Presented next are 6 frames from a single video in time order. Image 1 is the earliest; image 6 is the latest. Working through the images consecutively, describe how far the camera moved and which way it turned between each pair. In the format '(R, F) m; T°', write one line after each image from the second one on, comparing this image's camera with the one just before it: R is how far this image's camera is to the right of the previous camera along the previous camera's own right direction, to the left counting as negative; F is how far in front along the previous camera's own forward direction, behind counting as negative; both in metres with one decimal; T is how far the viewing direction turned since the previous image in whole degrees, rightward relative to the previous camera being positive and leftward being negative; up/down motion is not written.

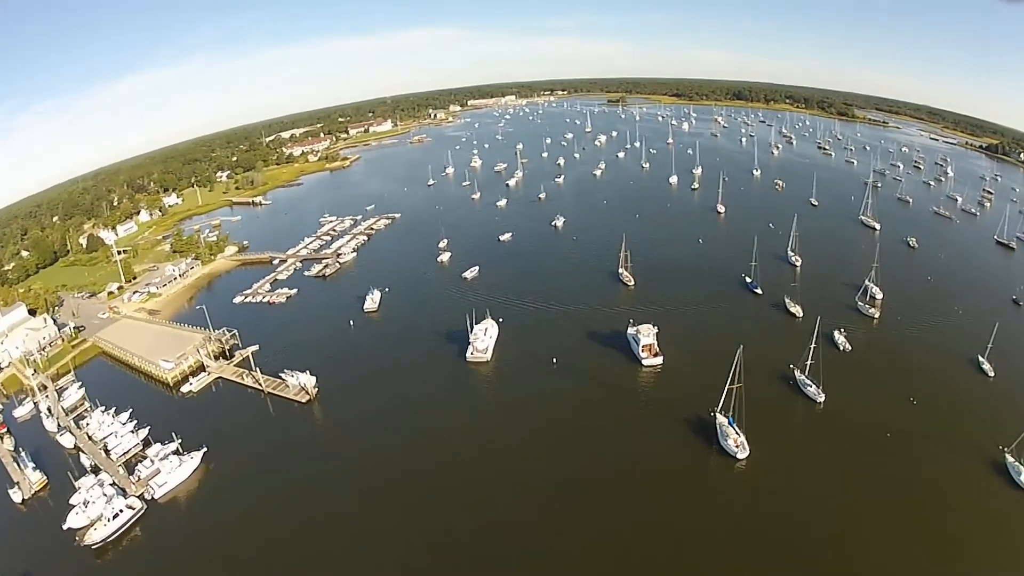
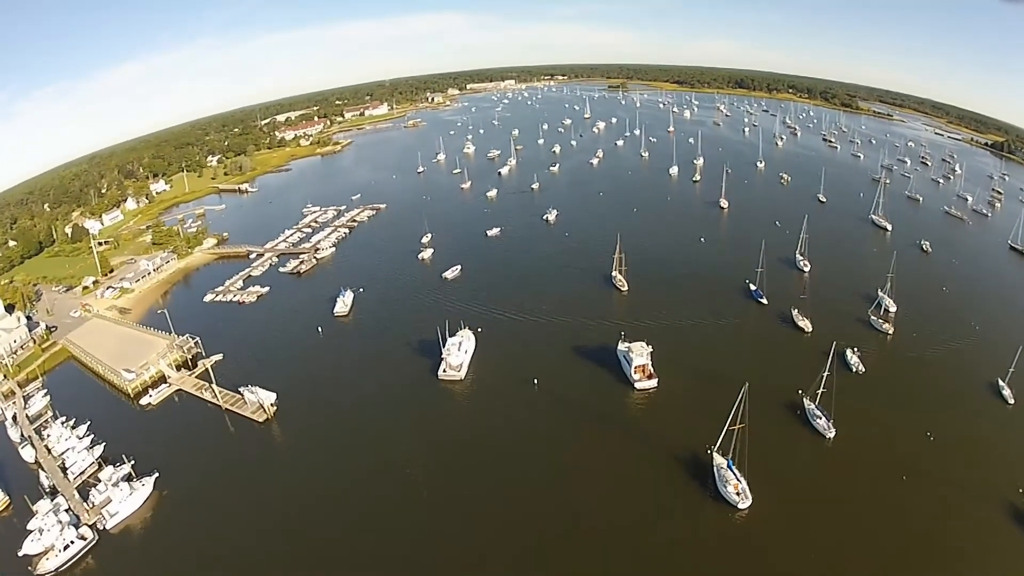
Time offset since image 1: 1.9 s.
(+1.1, +3.7) m; 0°
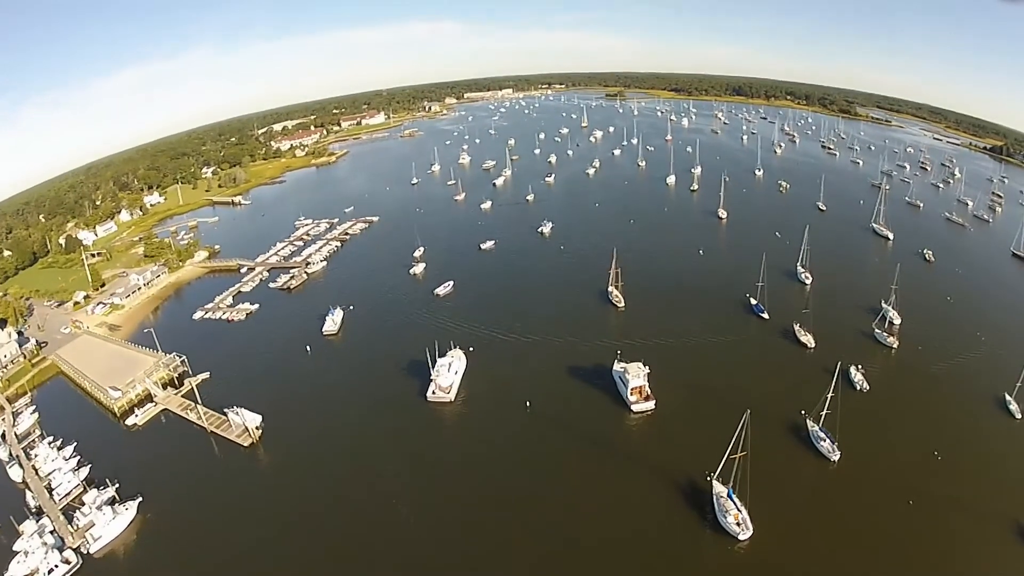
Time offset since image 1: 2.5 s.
(+0.4, +1.1) m; 0°
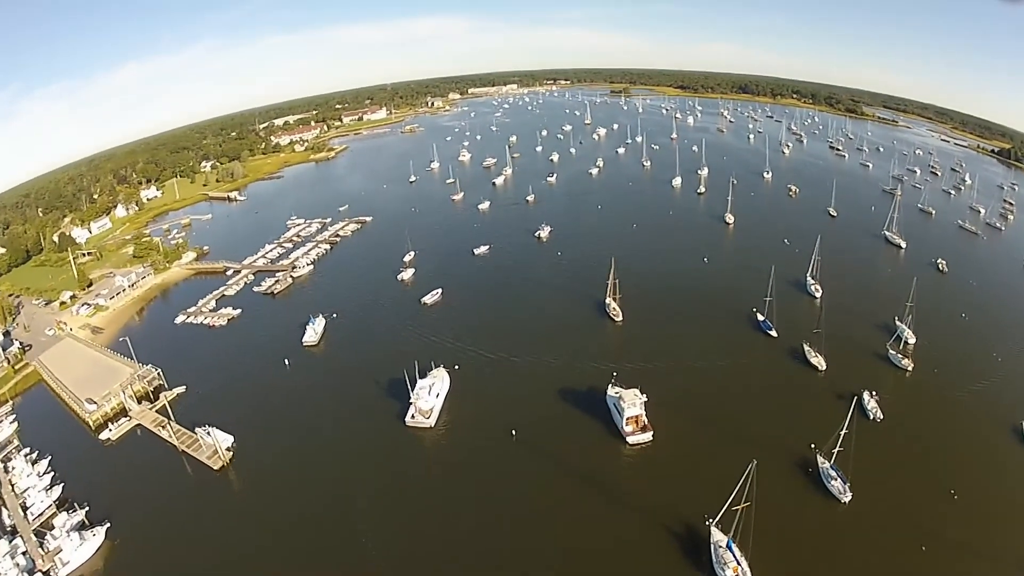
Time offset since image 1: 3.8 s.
(+0.8, +2.4) m; 0°
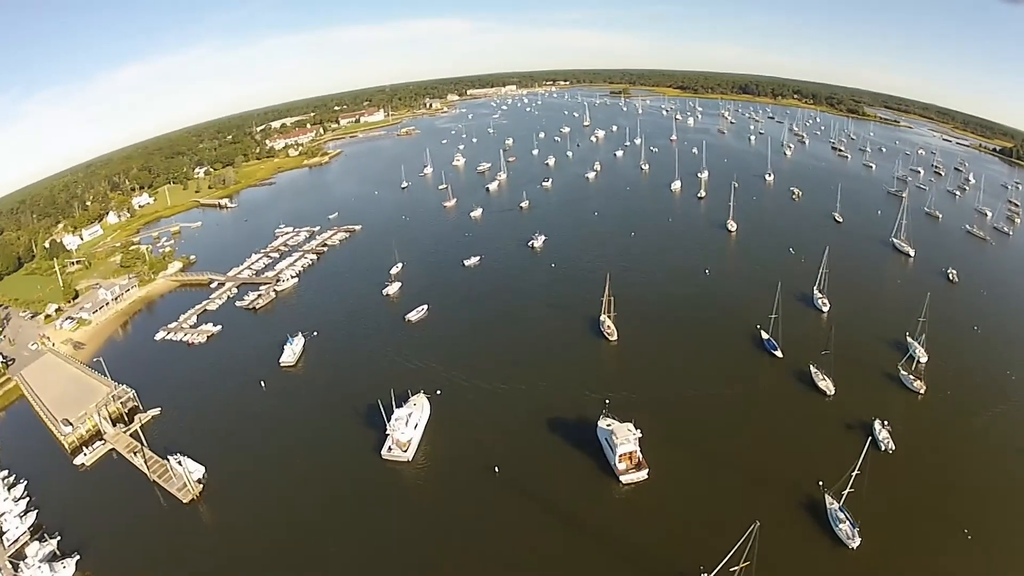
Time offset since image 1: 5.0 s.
(+0.8, +2.1) m; 0°
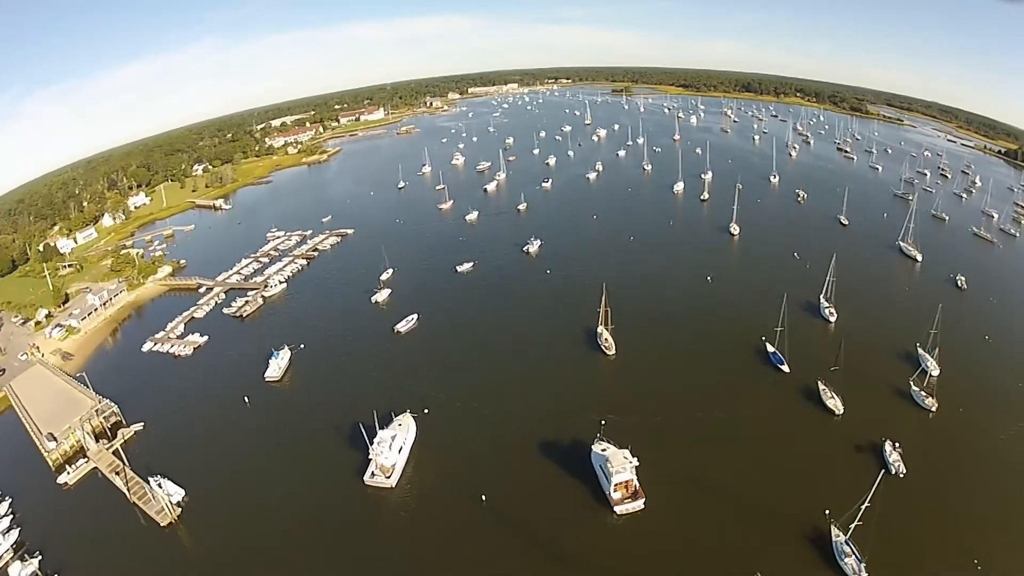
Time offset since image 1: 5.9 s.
(+0.6, +1.5) m; 0°
